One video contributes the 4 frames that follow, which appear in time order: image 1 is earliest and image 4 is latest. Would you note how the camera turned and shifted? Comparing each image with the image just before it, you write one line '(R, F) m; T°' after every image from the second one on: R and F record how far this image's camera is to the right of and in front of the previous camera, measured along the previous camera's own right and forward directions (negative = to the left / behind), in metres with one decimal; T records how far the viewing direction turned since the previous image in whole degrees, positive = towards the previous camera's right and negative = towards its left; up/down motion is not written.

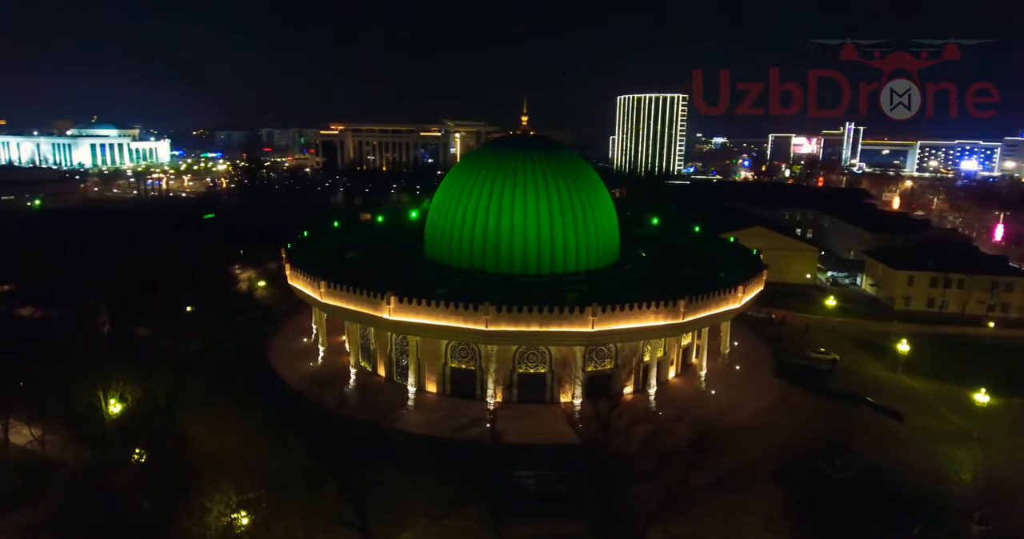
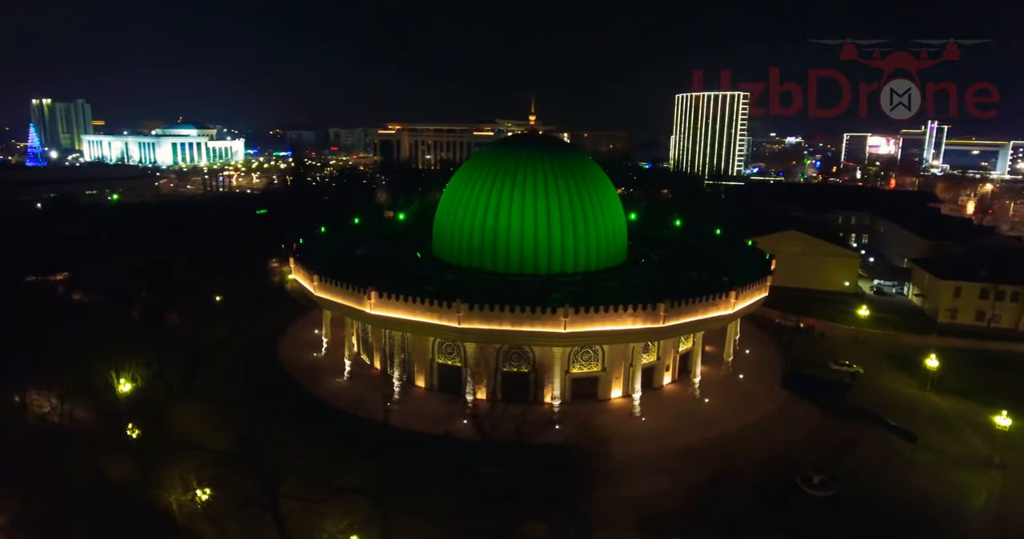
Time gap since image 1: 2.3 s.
(+2.6, 0.0) m; -7°
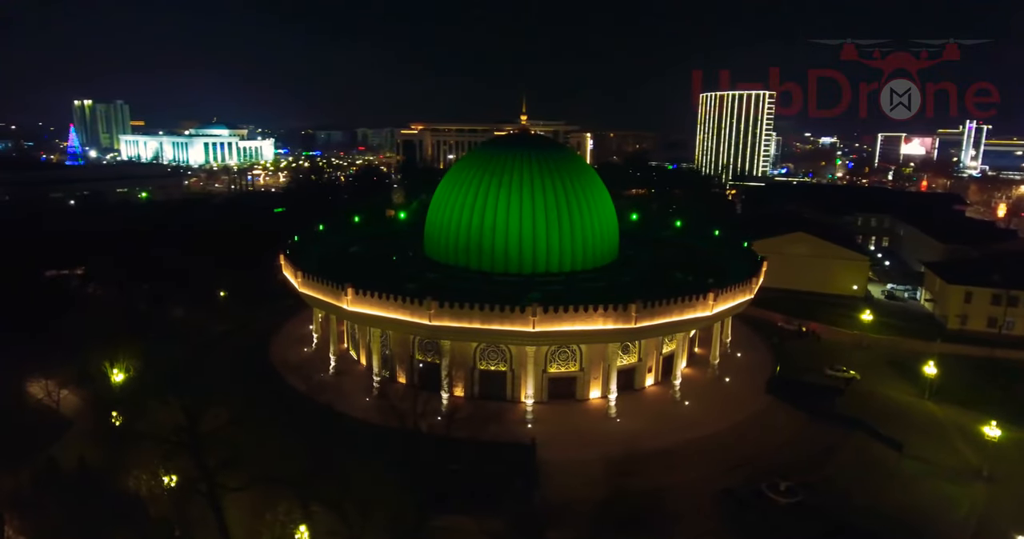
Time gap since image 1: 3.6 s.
(+1.7, -0.1) m; -3°
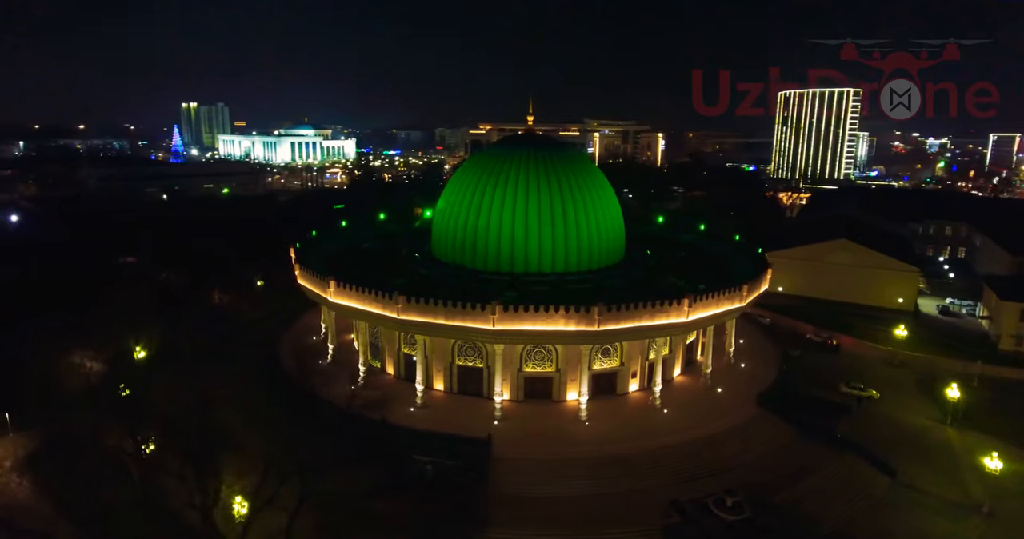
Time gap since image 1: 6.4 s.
(+3.5, 0.0) m; -8°
